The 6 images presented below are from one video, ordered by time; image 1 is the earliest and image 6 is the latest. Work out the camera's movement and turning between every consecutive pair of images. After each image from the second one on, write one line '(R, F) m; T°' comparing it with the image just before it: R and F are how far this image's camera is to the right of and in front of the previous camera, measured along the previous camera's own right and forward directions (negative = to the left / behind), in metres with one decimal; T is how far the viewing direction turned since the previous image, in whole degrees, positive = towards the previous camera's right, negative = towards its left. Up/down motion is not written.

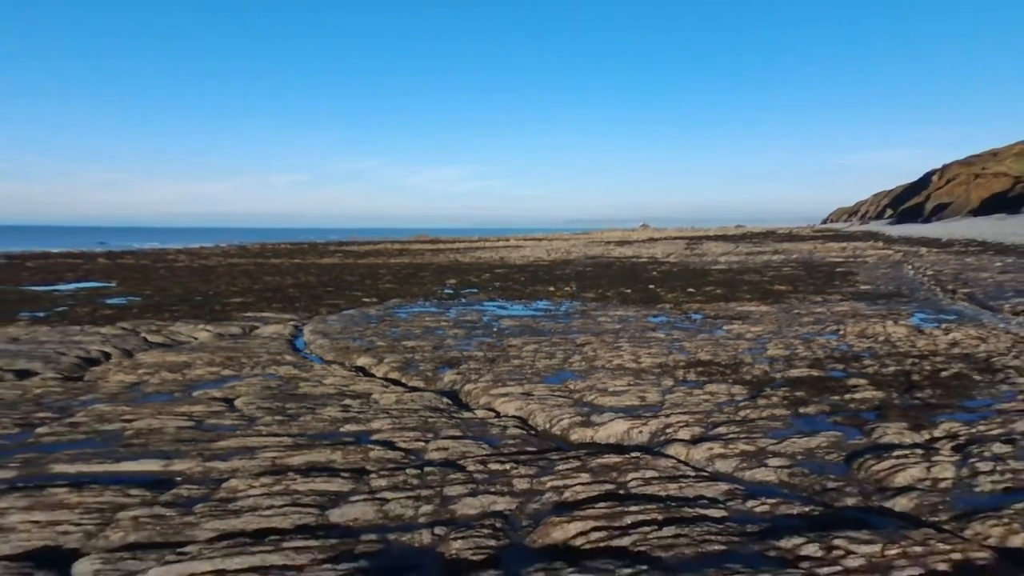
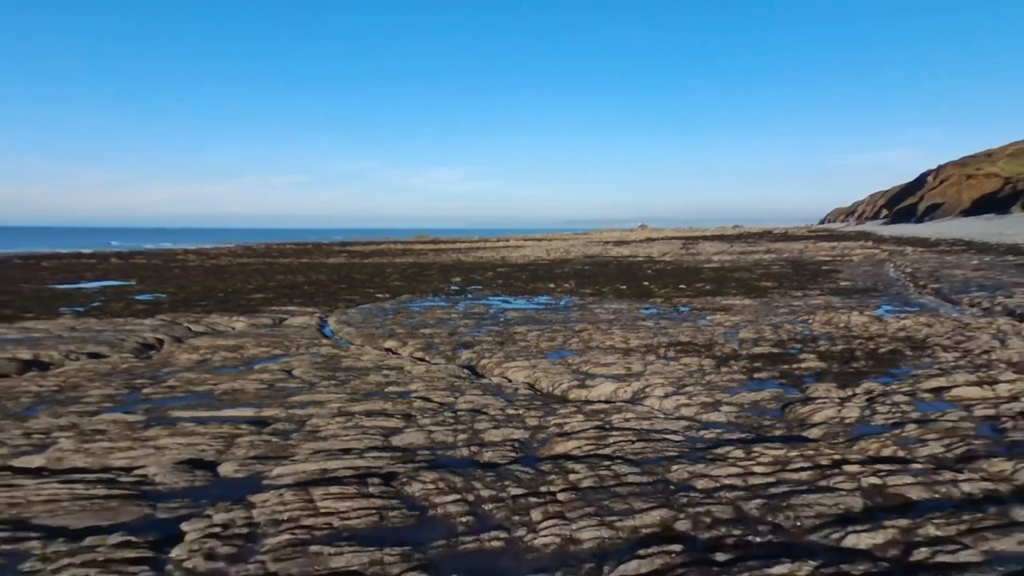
(-0.2, -2.1) m; 0°
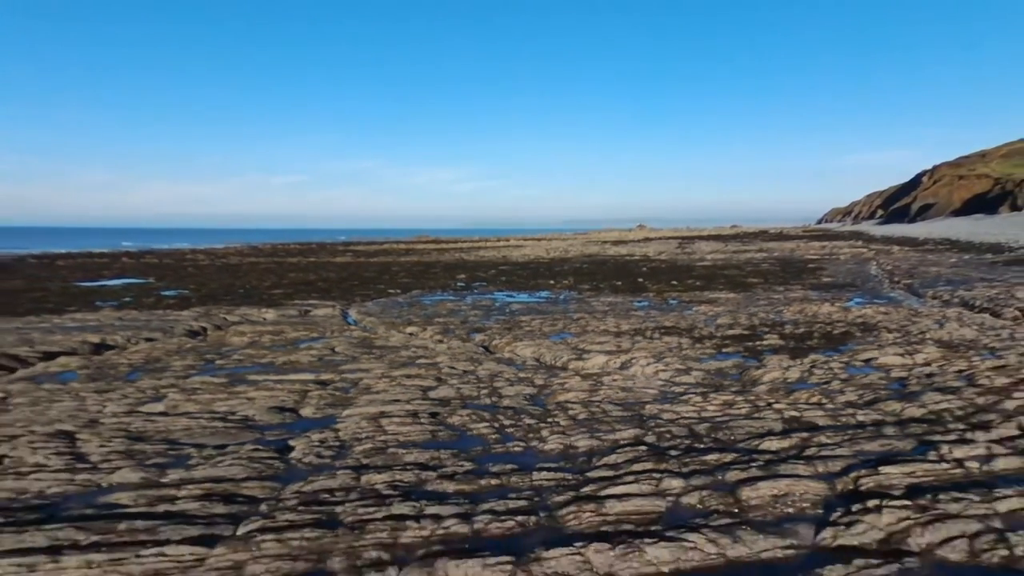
(-0.2, -2.1) m; 0°
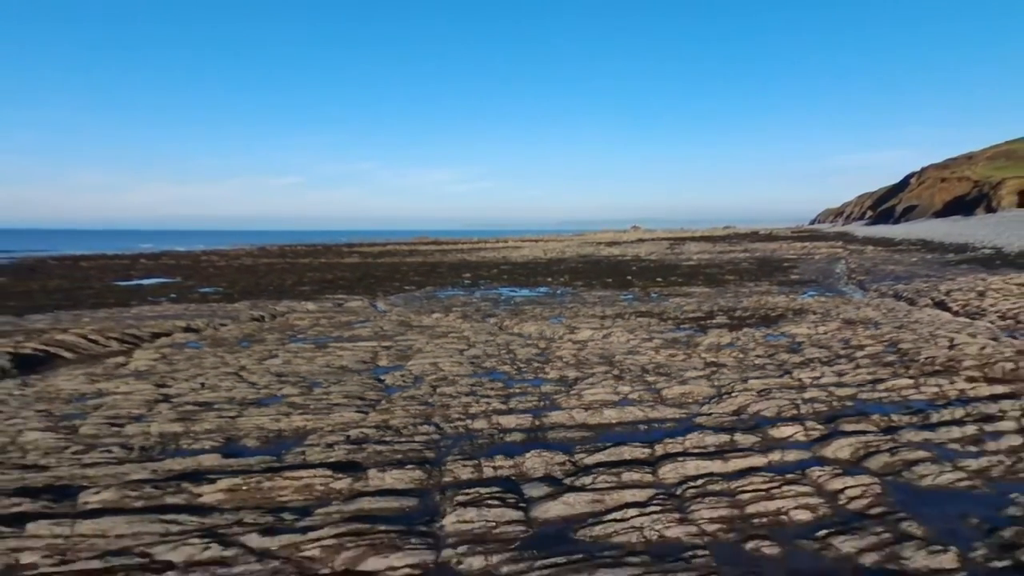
(-0.3, -4.0) m; 0°
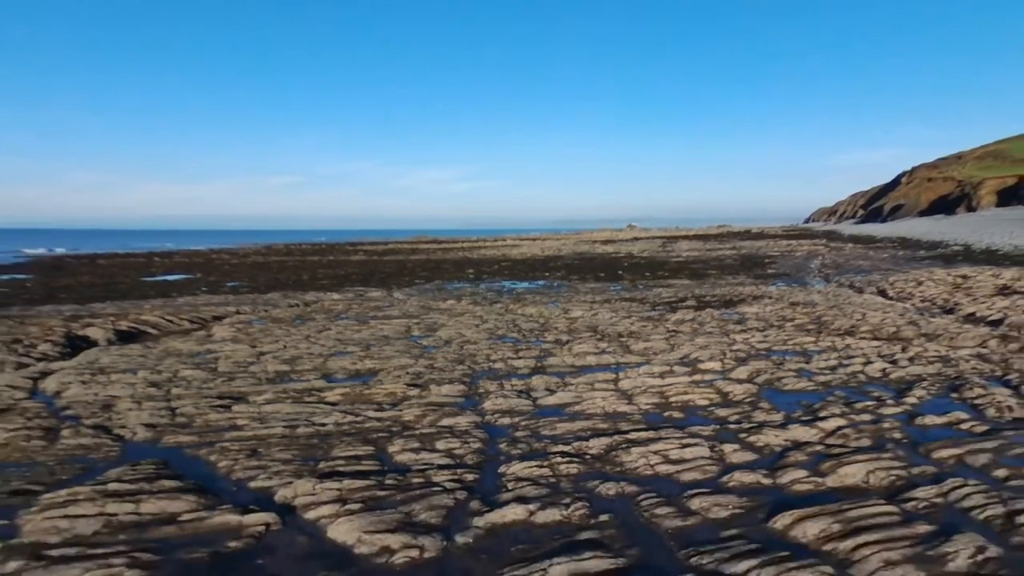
(-0.2, -3.5) m; 0°
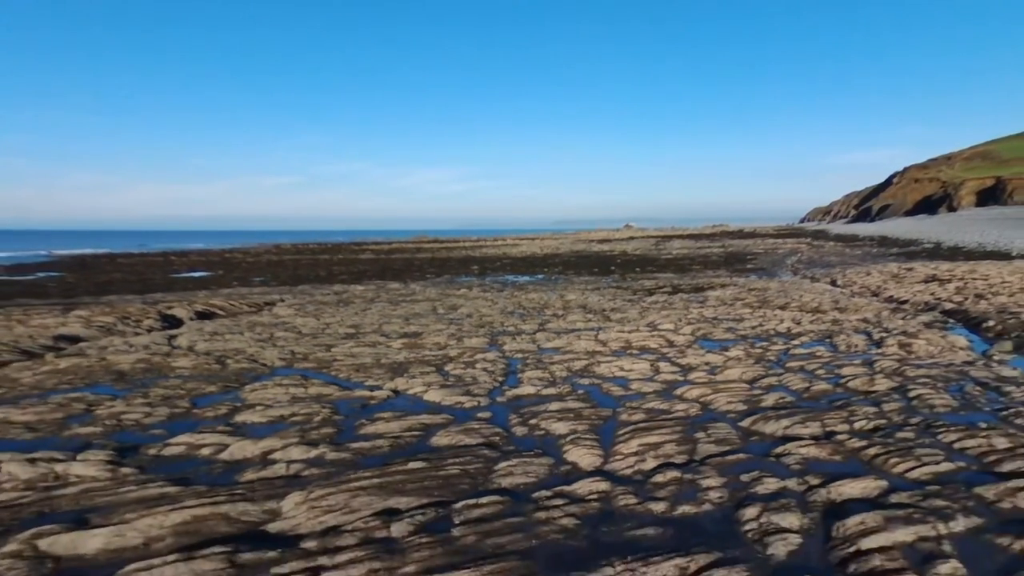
(-0.2, -4.0) m; 0°
